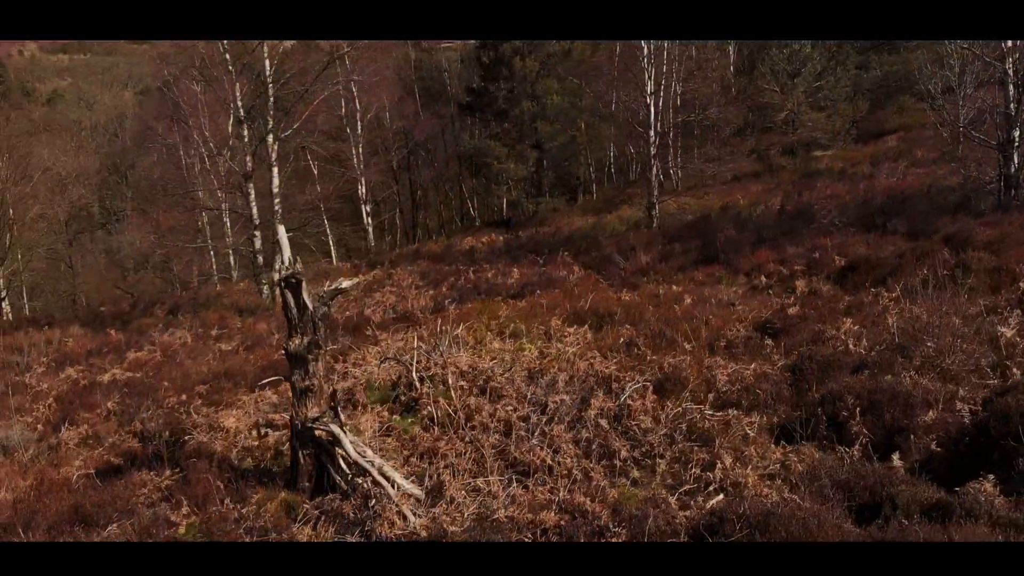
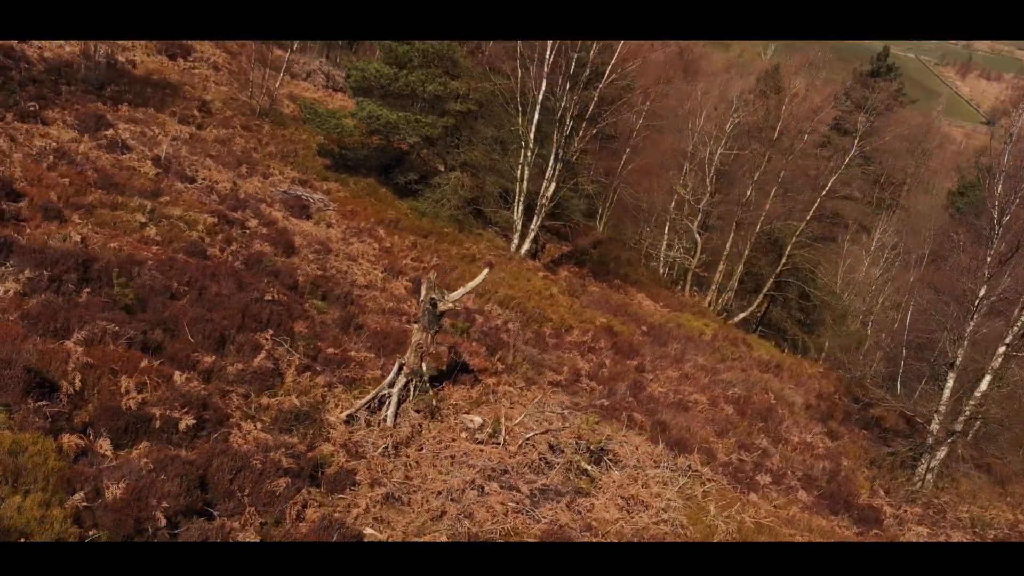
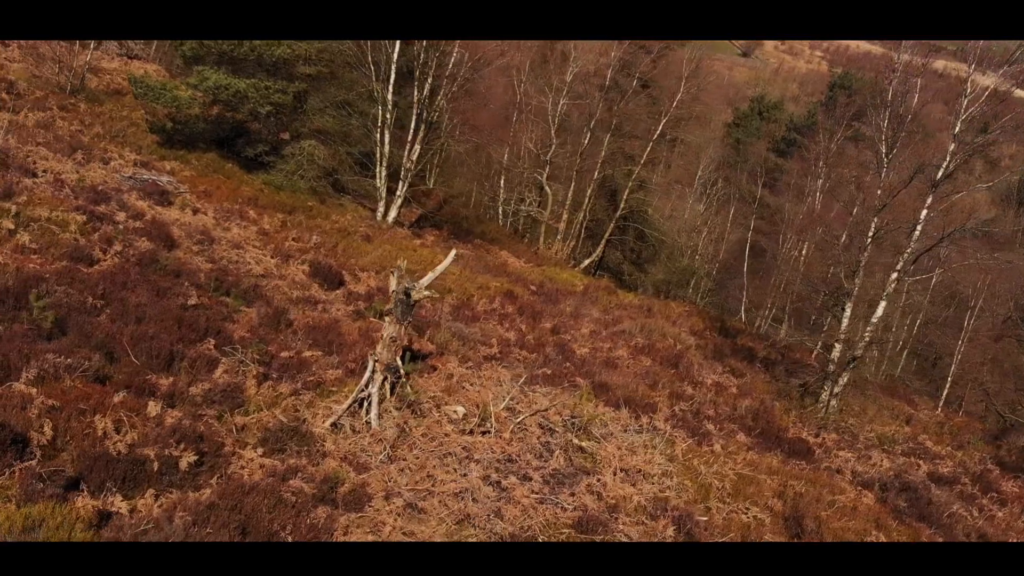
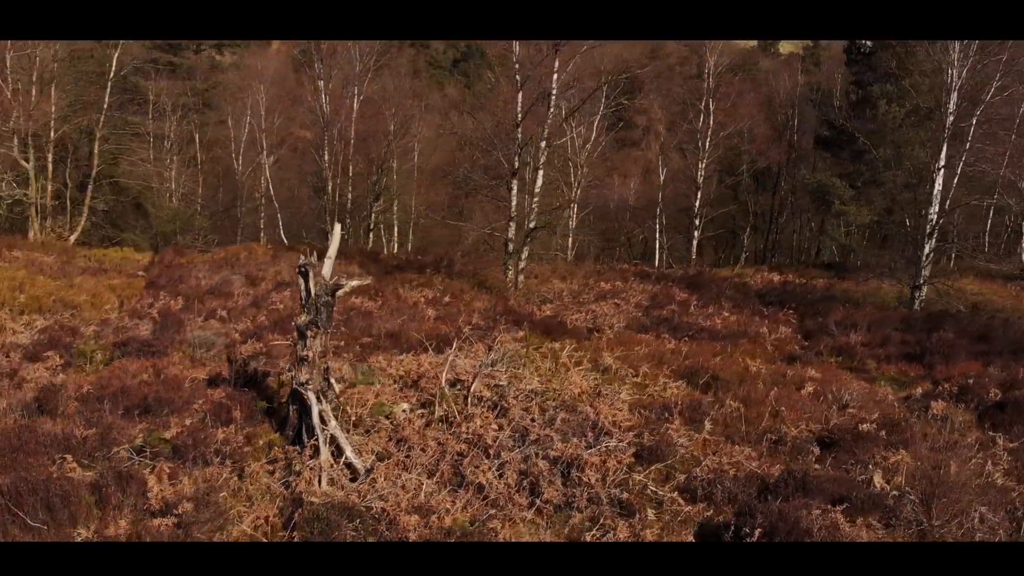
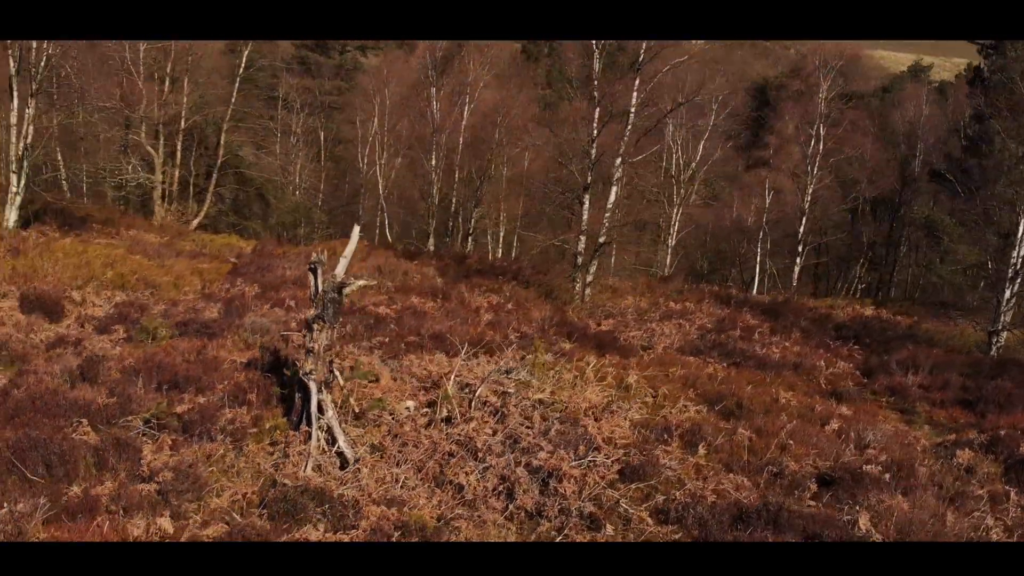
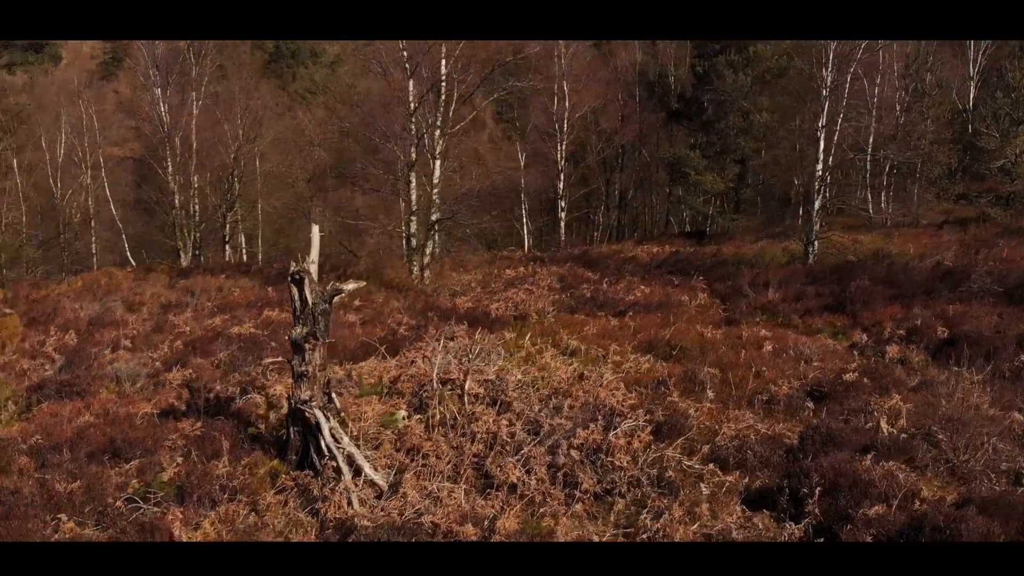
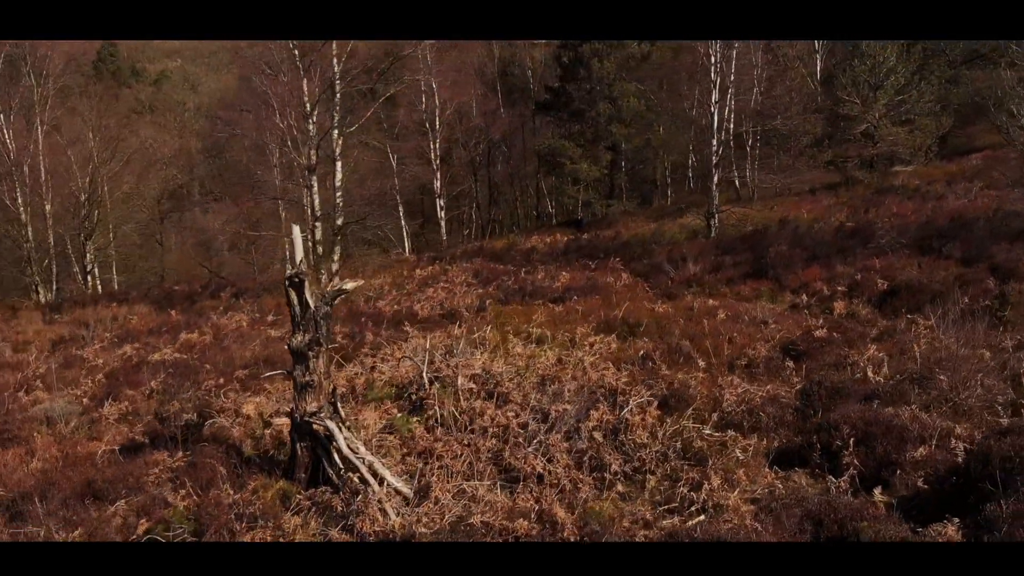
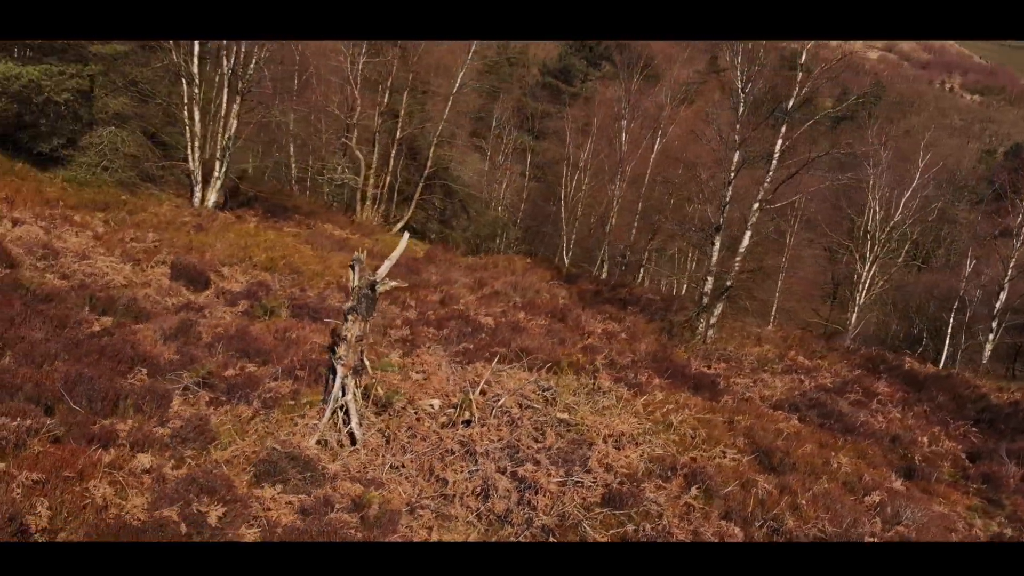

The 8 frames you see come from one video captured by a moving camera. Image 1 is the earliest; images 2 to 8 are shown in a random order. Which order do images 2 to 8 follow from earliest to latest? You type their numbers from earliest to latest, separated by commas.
7, 6, 4, 5, 8, 3, 2
